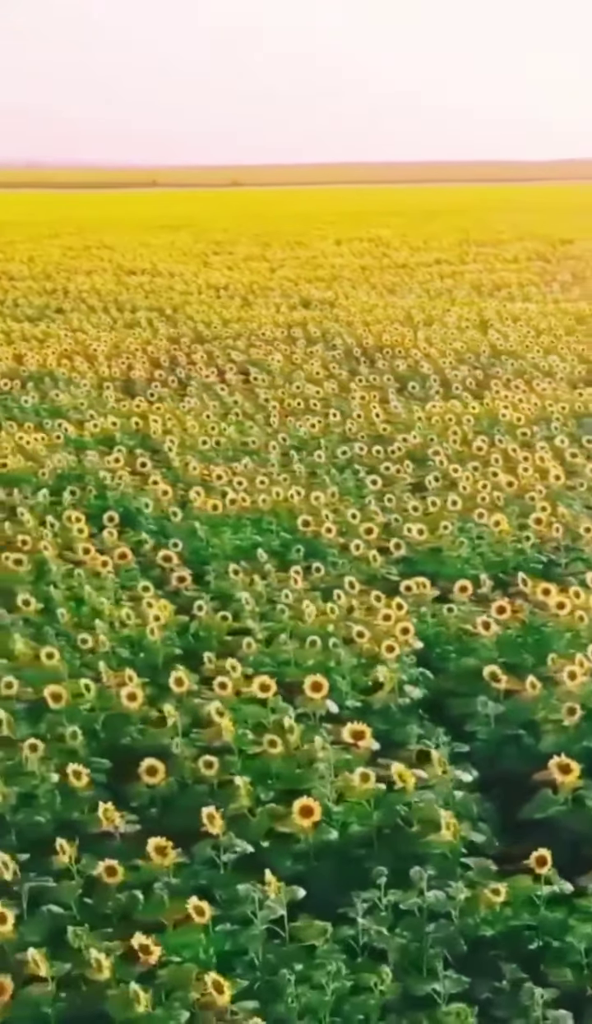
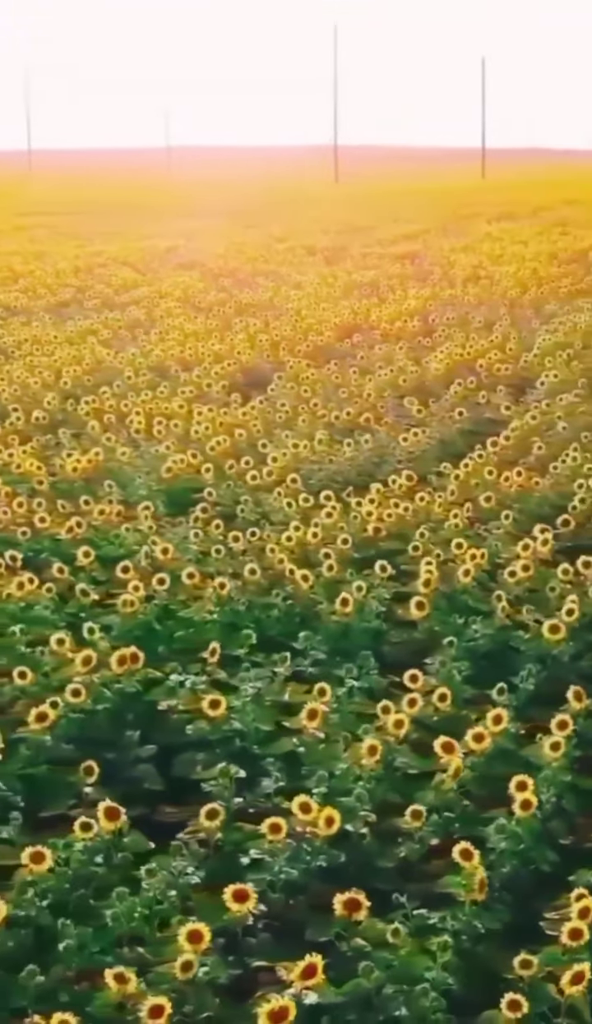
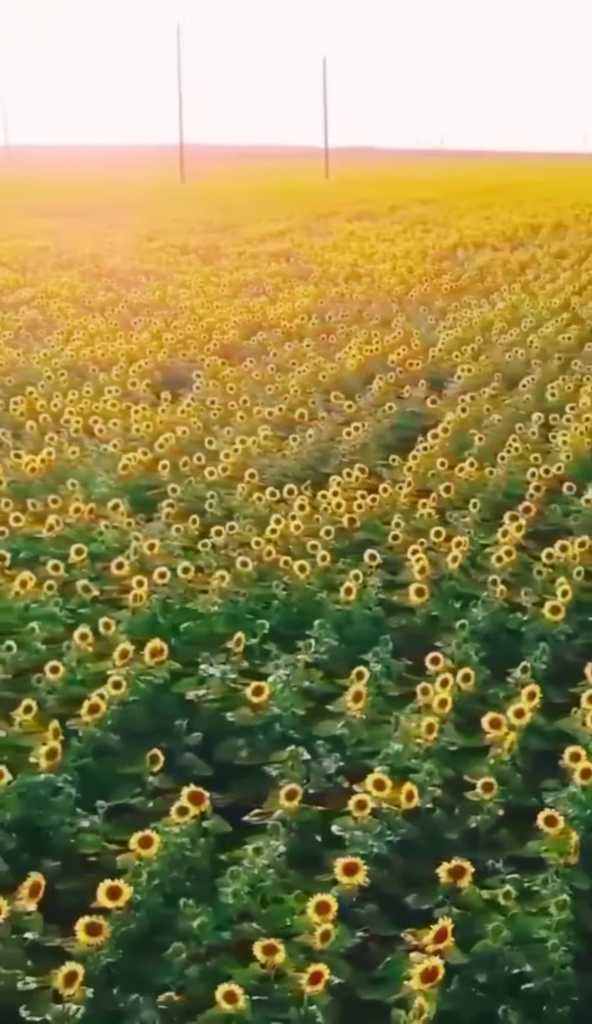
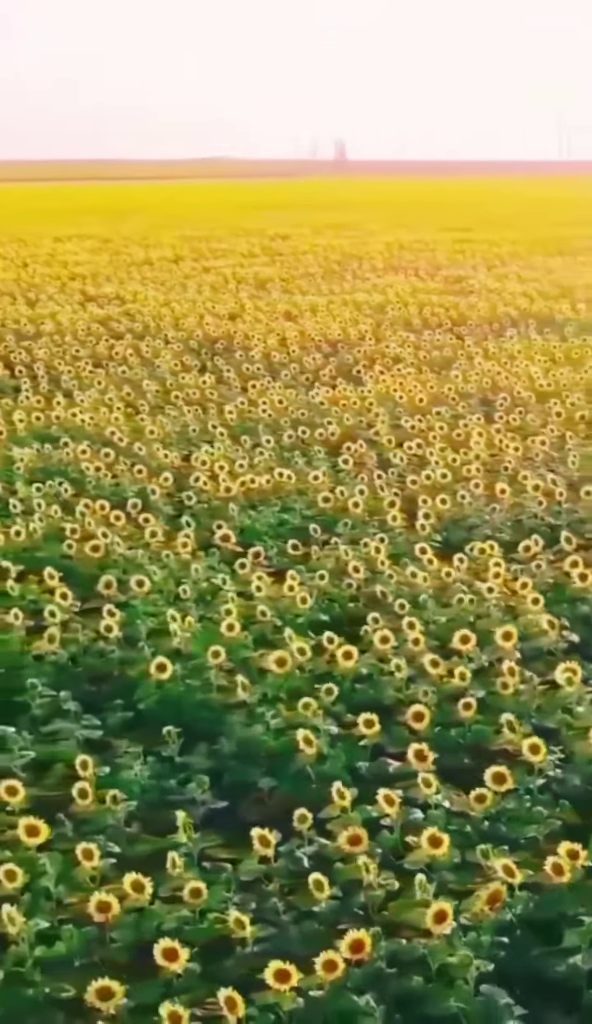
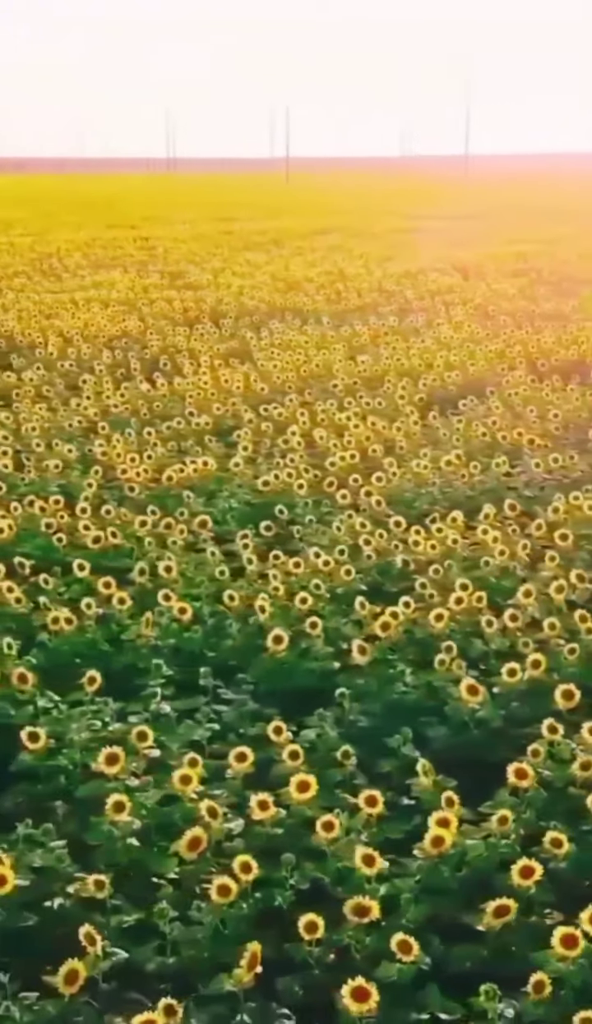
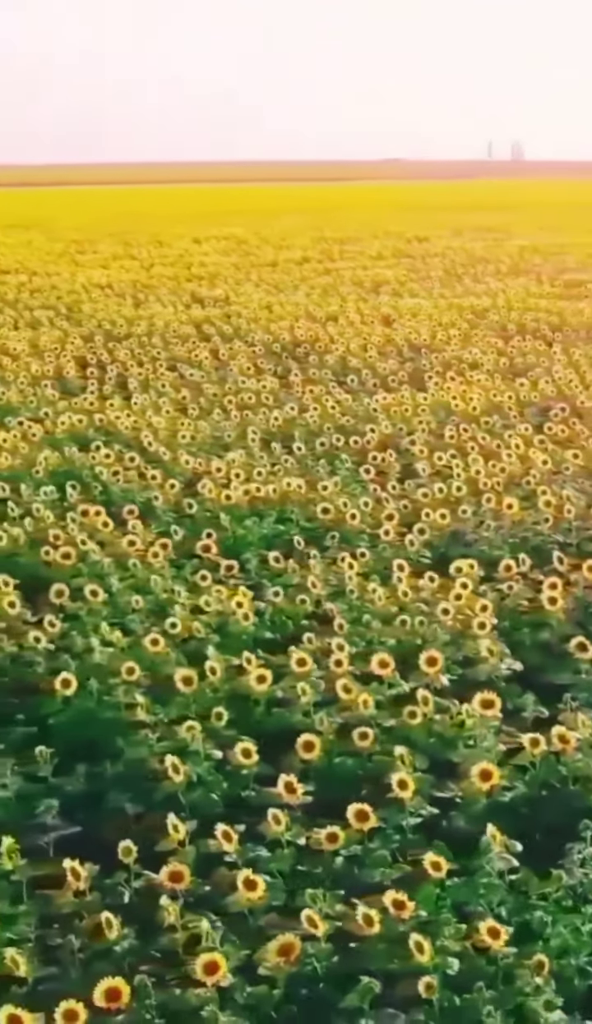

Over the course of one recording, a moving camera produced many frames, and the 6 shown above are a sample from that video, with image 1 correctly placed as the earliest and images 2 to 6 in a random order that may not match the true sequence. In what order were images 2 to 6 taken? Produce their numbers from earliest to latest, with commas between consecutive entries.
6, 4, 5, 2, 3
